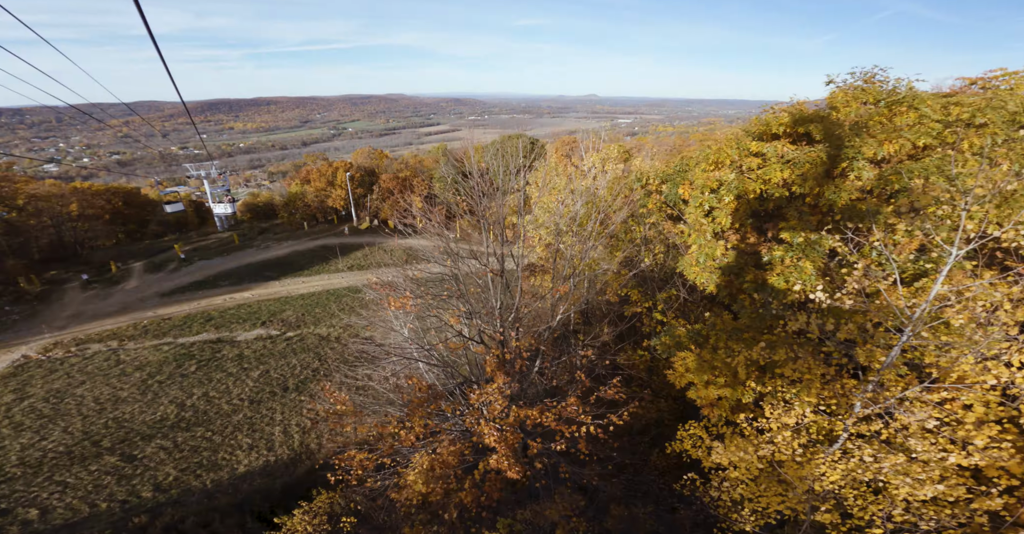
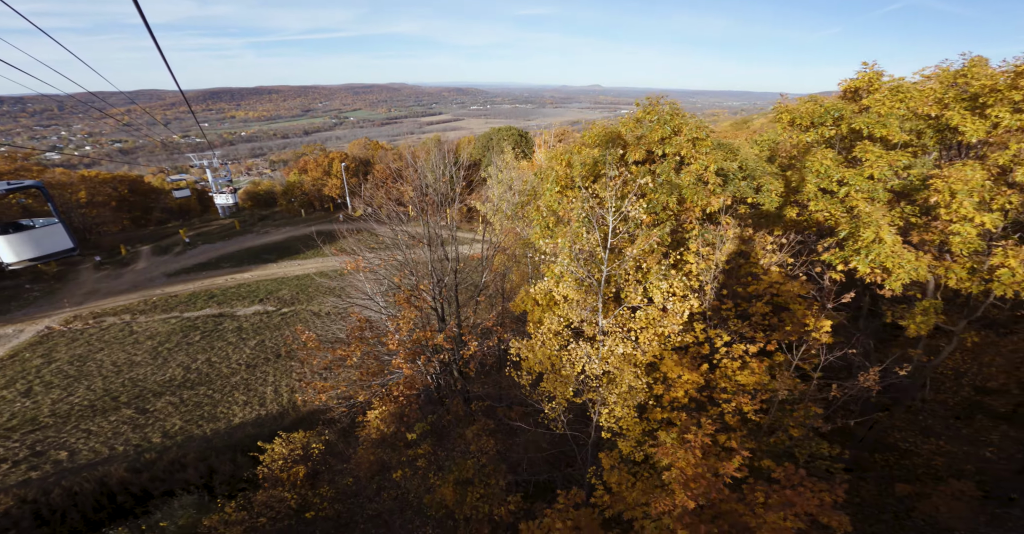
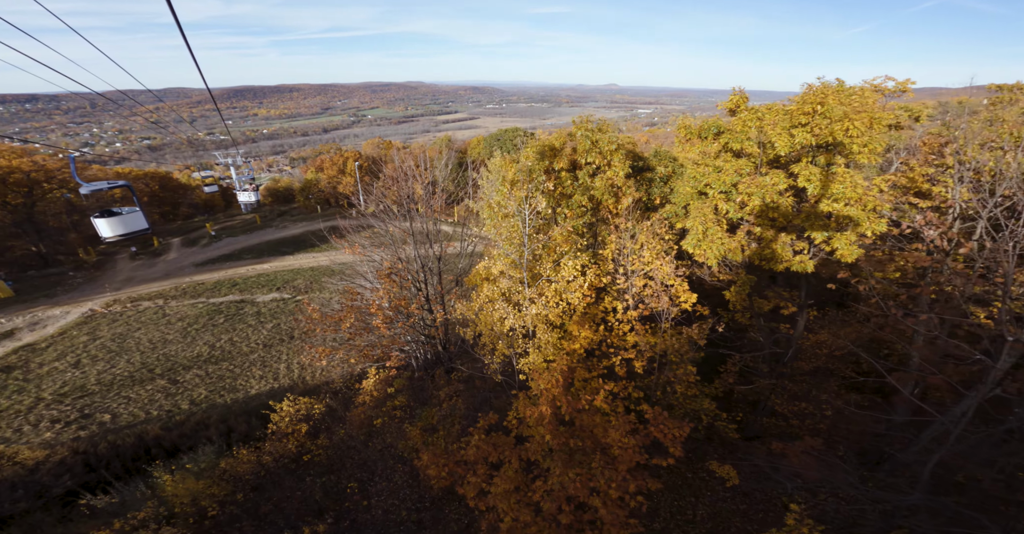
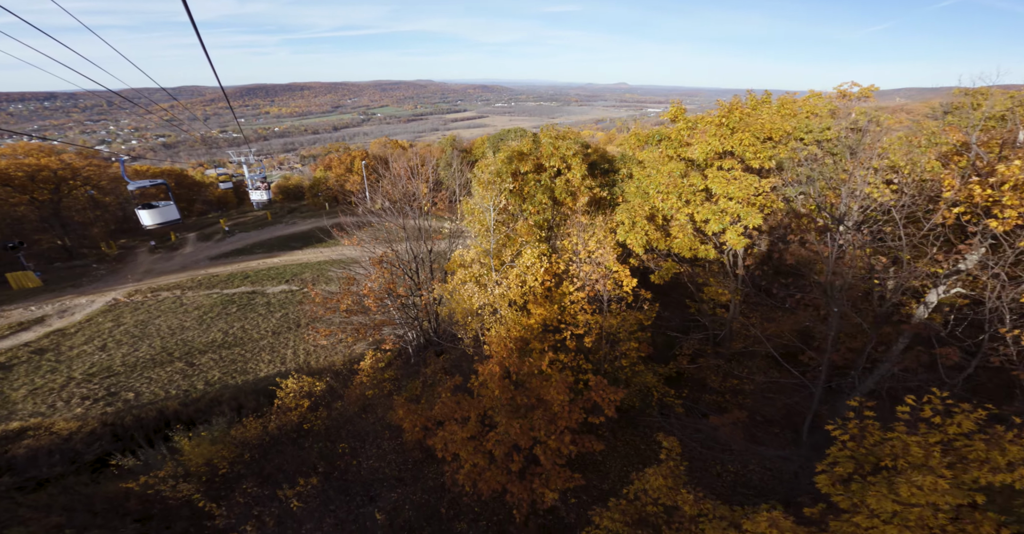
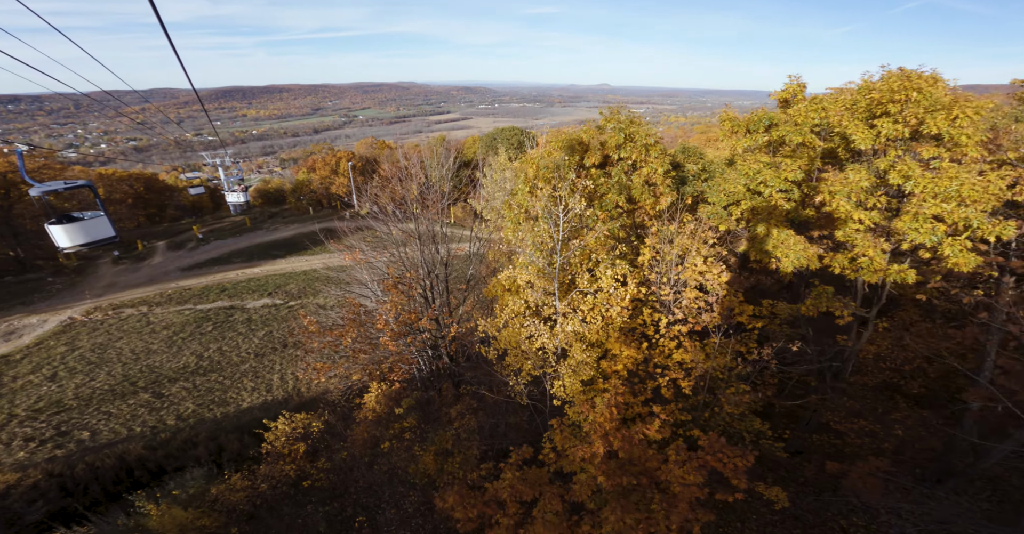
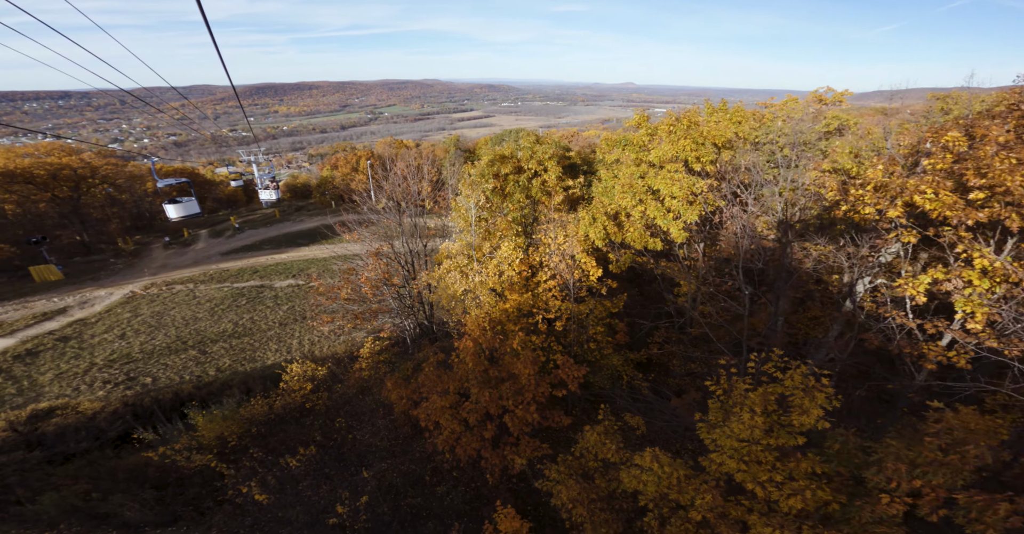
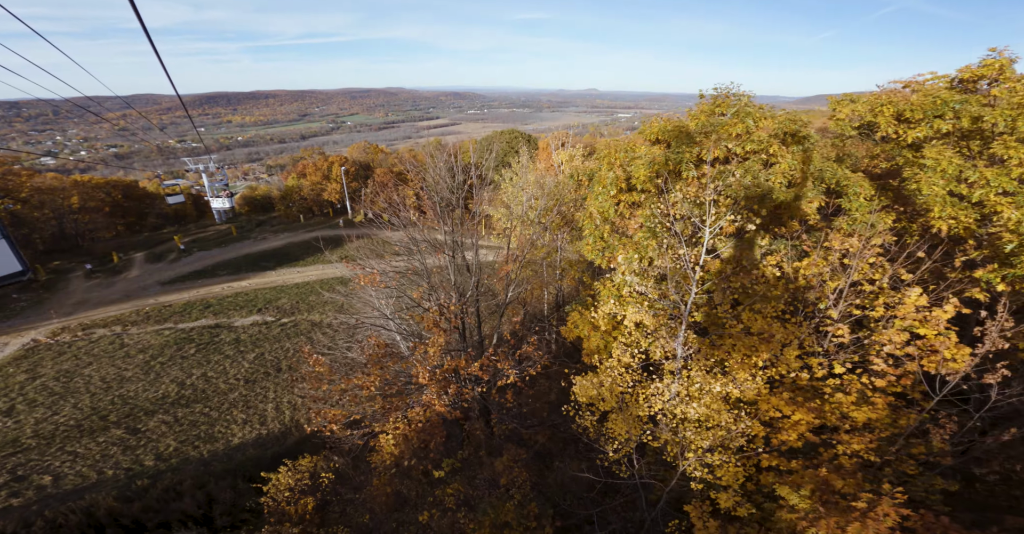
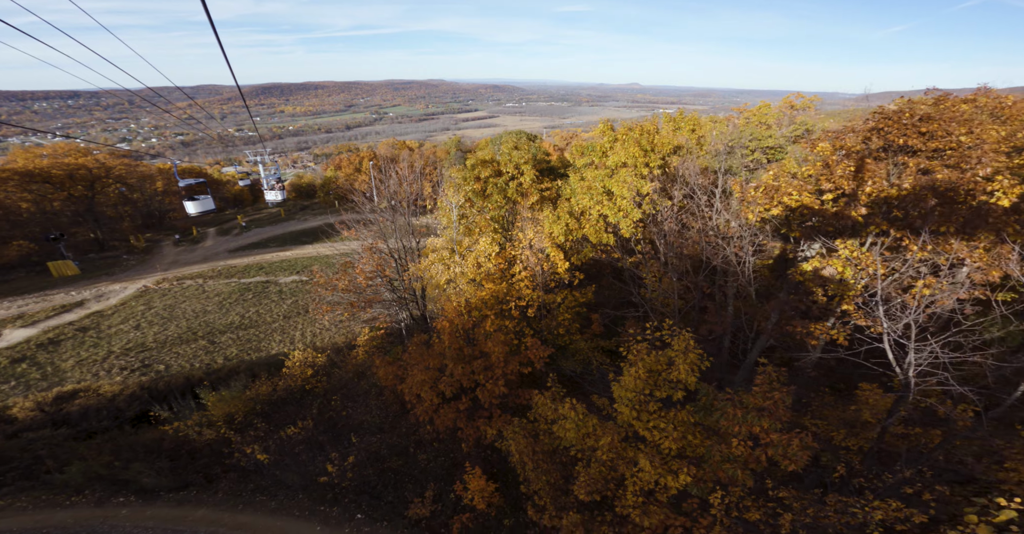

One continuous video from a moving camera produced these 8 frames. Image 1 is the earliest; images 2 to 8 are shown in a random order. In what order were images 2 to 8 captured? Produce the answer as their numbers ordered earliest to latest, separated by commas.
7, 2, 5, 3, 4, 6, 8
